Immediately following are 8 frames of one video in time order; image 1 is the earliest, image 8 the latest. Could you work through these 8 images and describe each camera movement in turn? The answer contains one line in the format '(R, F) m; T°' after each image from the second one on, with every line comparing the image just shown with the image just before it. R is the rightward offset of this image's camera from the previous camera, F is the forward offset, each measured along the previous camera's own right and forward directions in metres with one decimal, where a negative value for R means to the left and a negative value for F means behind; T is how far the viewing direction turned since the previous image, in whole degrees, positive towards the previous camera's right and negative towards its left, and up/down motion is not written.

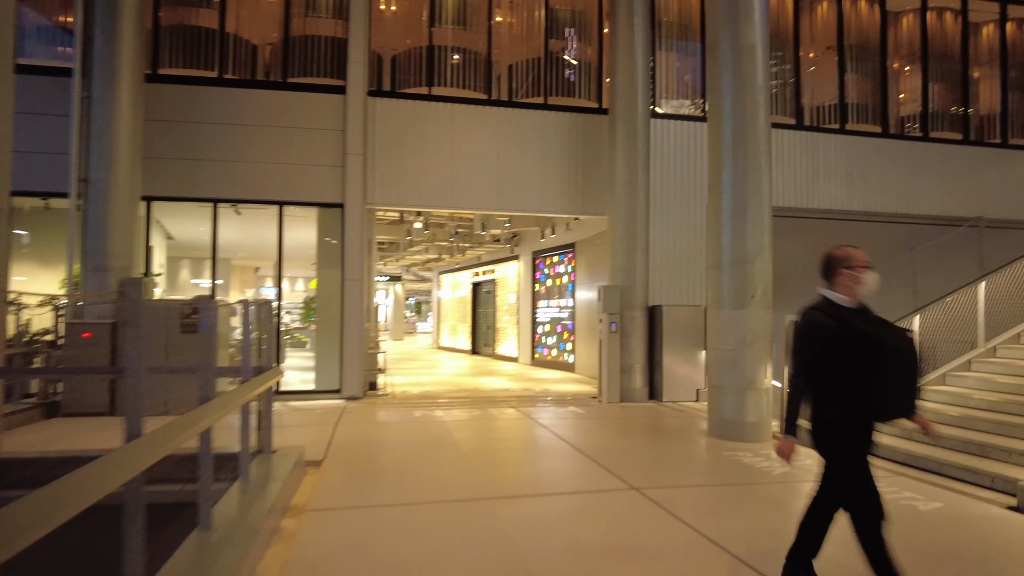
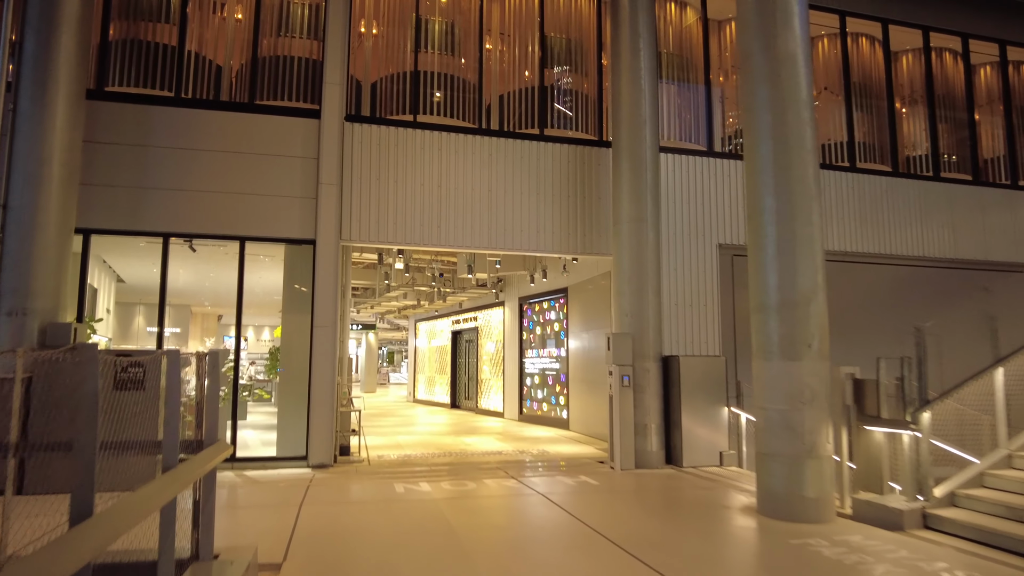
(-0.3, +1.1) m; +2°
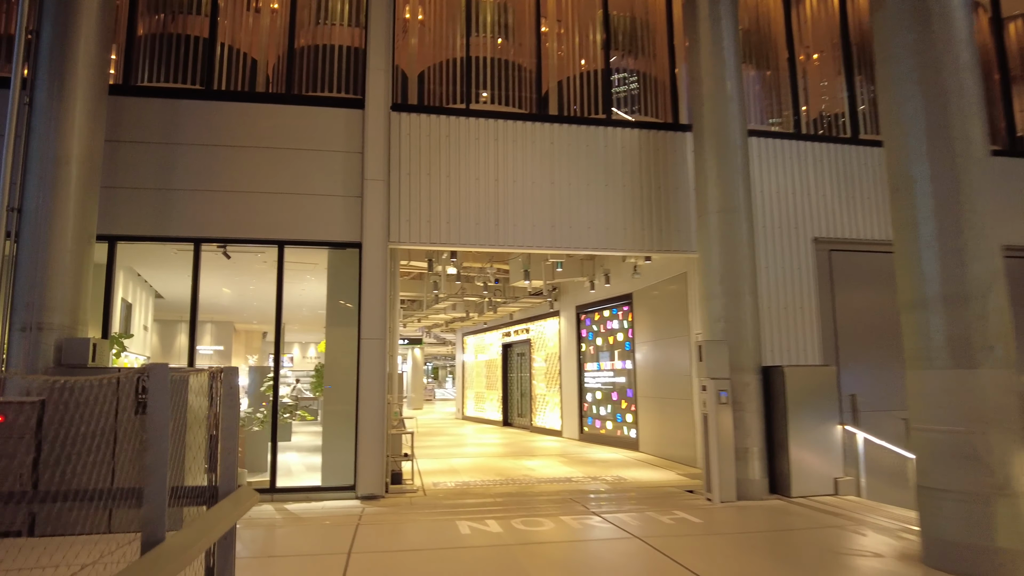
(-0.3, +1.0) m; -3°
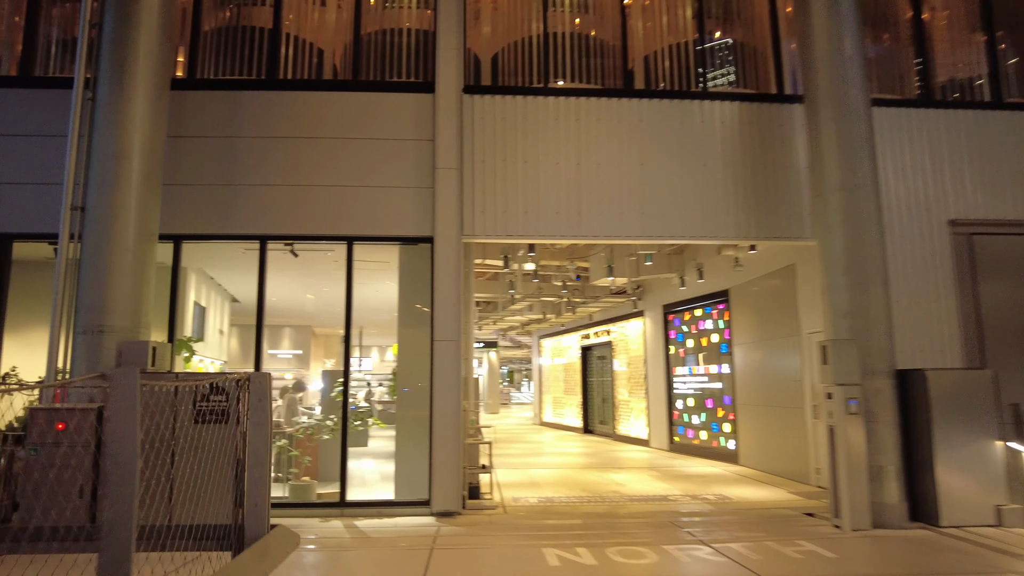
(-0.1, +0.7) m; -6°
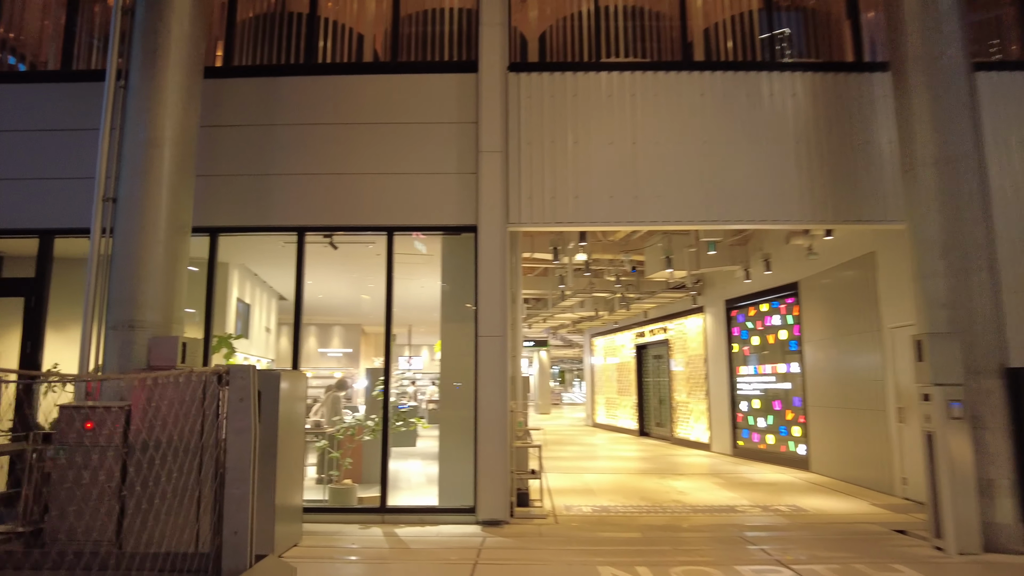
(0.0, +0.5) m; -4°
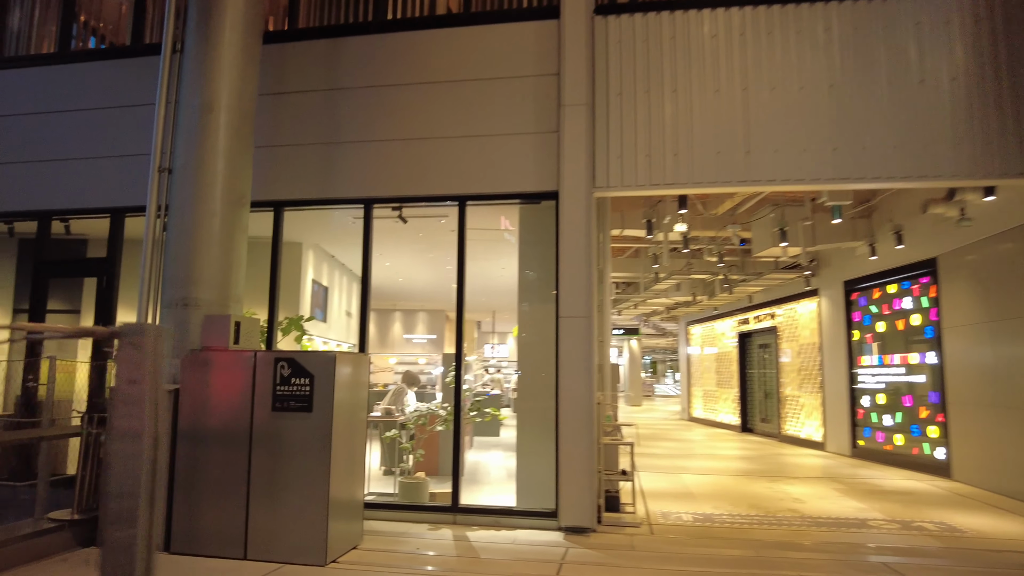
(0.0, +0.8) m; -8°
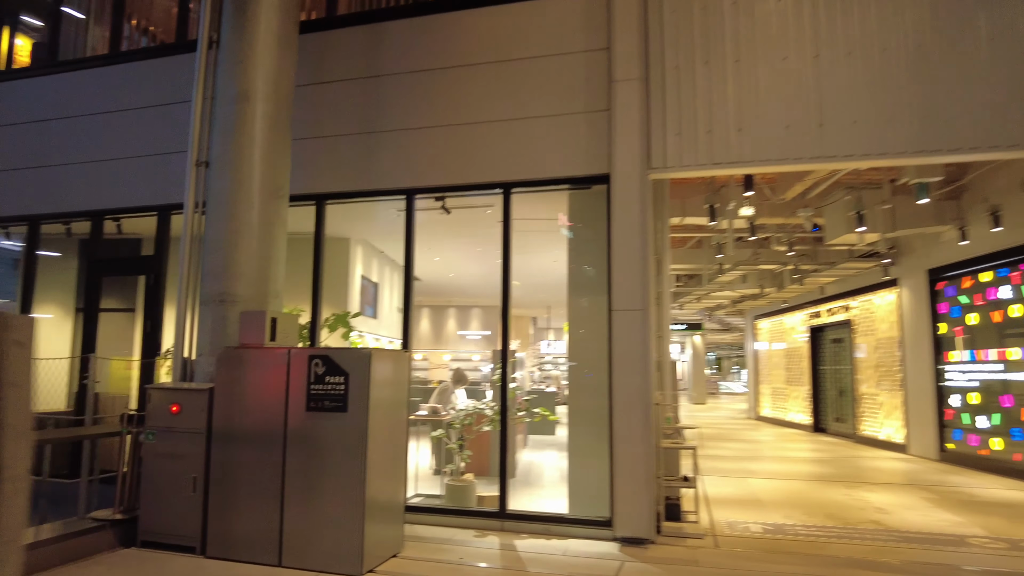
(+0.1, +0.4) m; -5°
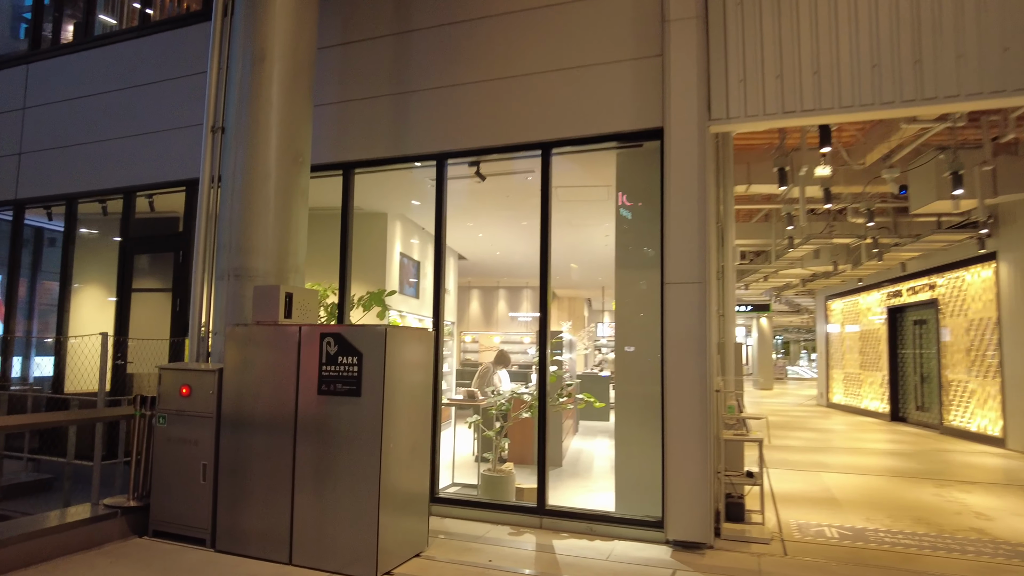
(+0.1, +0.5) m; -5°
